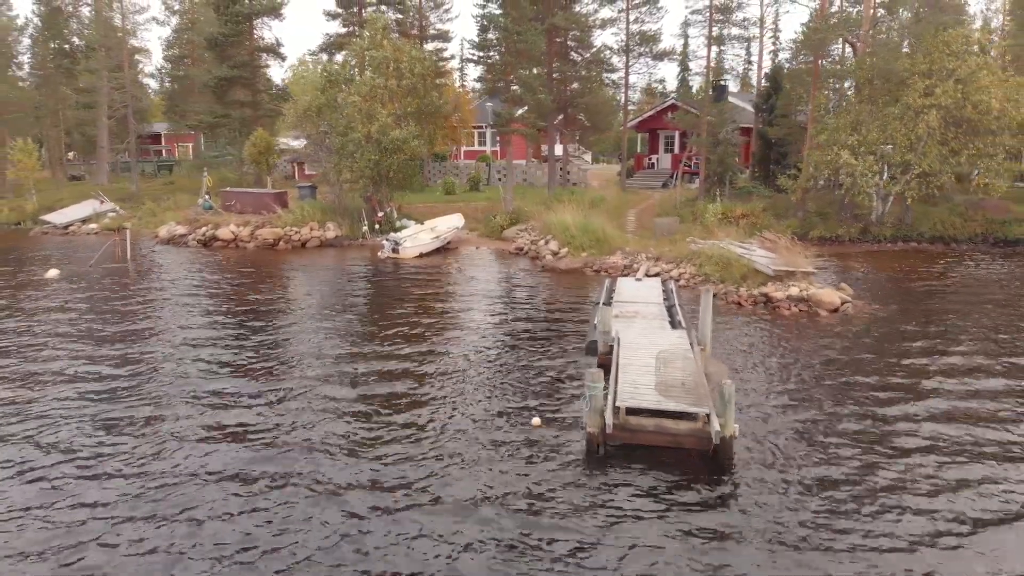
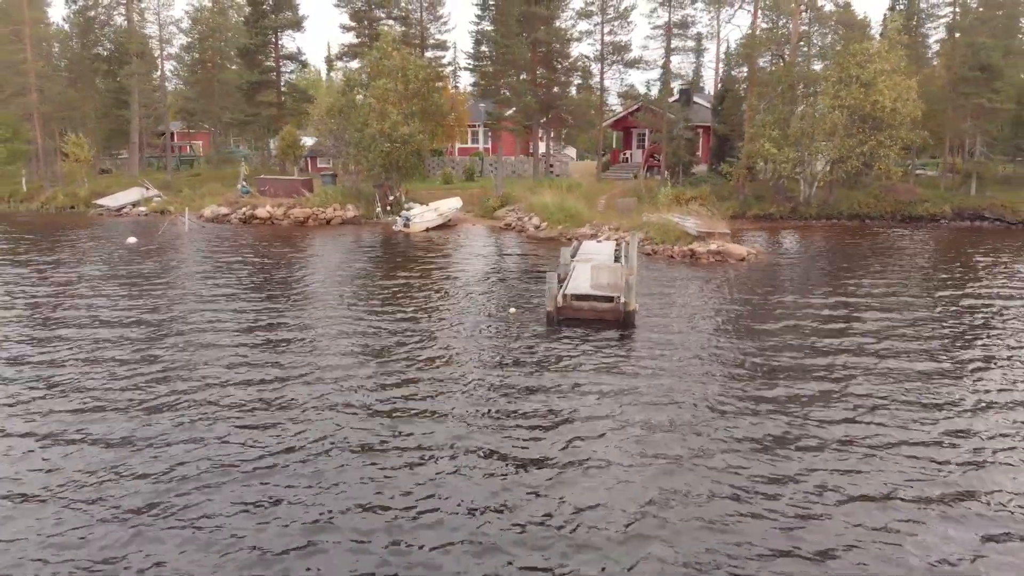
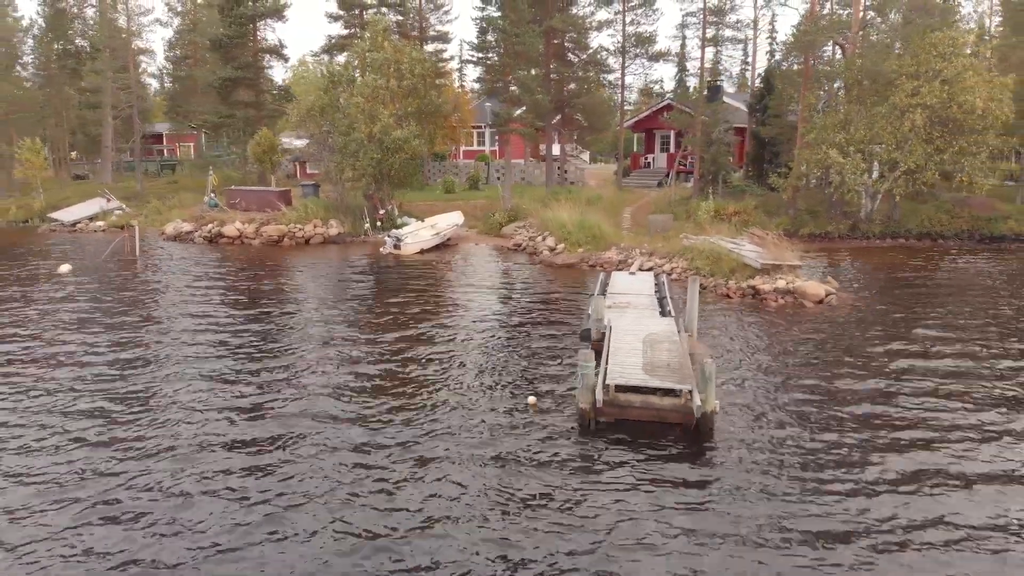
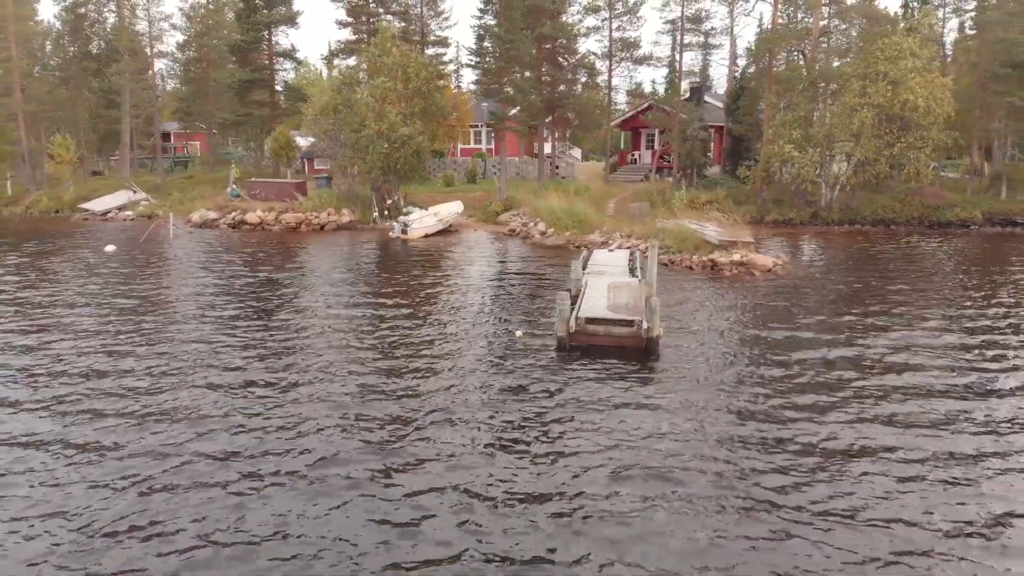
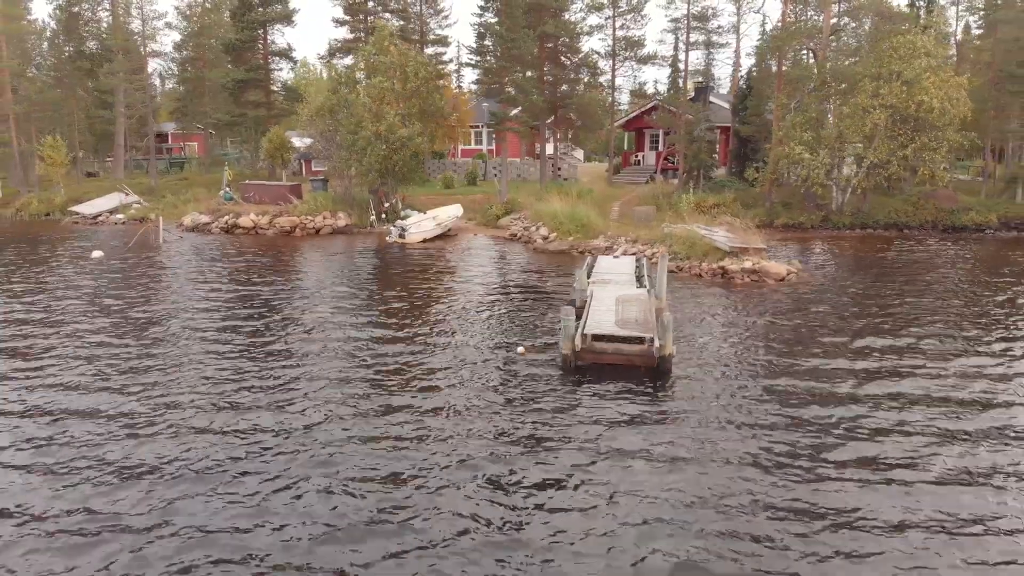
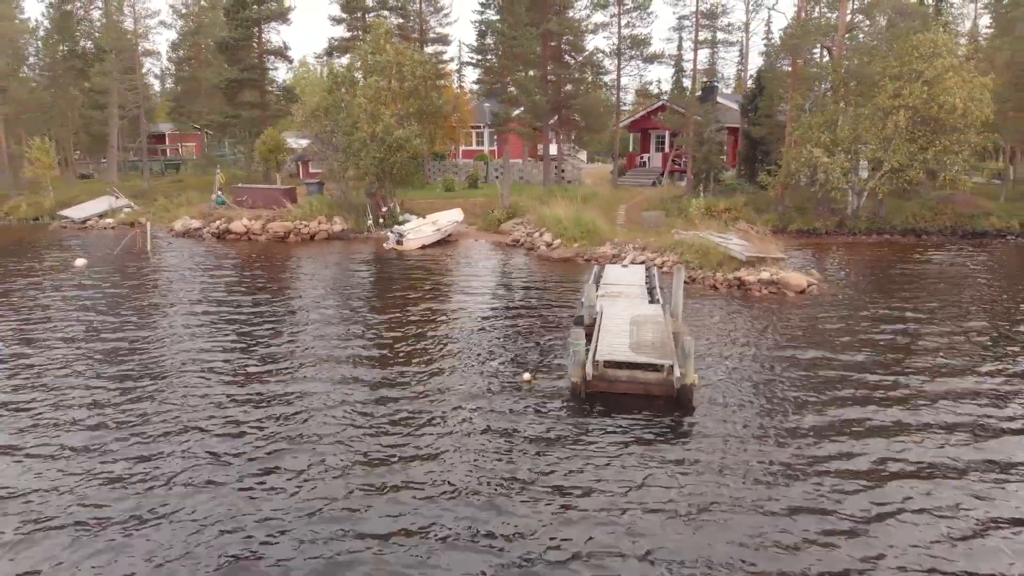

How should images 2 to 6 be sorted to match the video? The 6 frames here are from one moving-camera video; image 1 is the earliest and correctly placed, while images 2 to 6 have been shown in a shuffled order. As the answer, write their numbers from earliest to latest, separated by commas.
3, 6, 5, 4, 2
